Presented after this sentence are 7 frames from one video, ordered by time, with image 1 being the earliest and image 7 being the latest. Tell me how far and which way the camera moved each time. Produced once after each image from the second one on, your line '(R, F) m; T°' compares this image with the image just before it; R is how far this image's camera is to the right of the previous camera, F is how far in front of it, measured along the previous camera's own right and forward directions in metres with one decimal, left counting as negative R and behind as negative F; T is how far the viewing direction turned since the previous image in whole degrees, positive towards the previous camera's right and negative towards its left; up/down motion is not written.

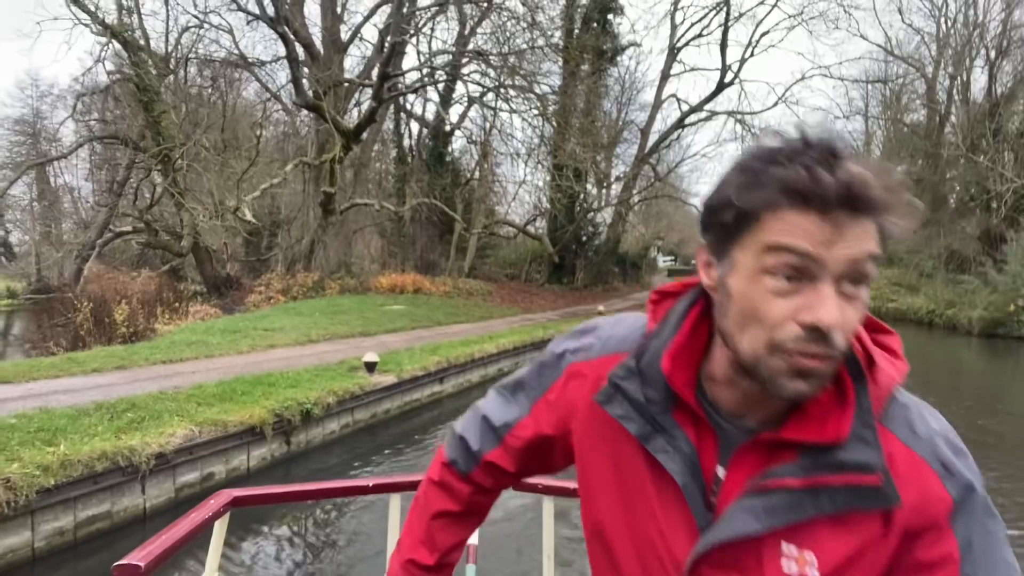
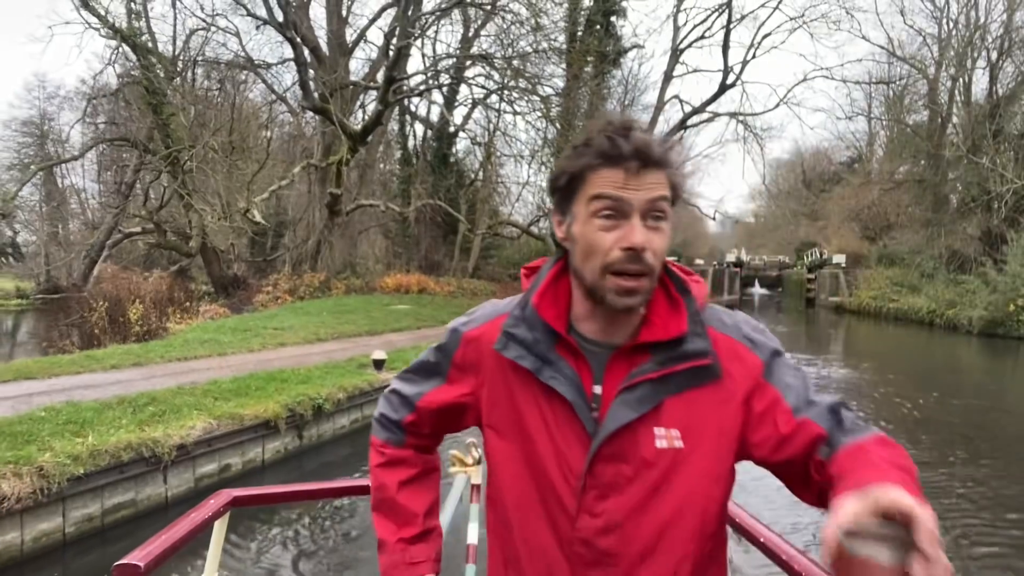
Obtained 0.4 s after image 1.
(0.0, -0.2) m; 0°
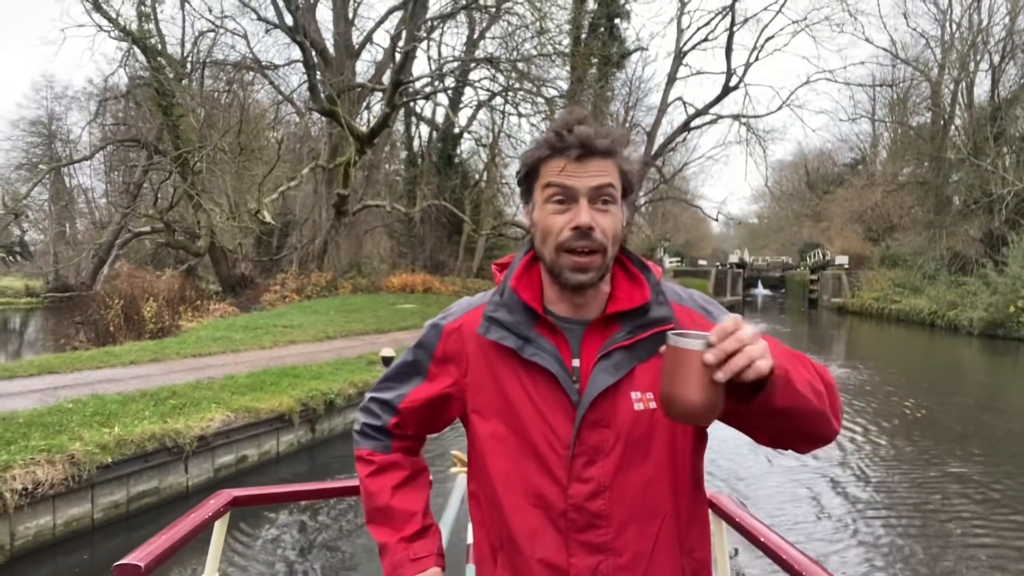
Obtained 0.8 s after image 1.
(0.0, -0.2) m; 0°
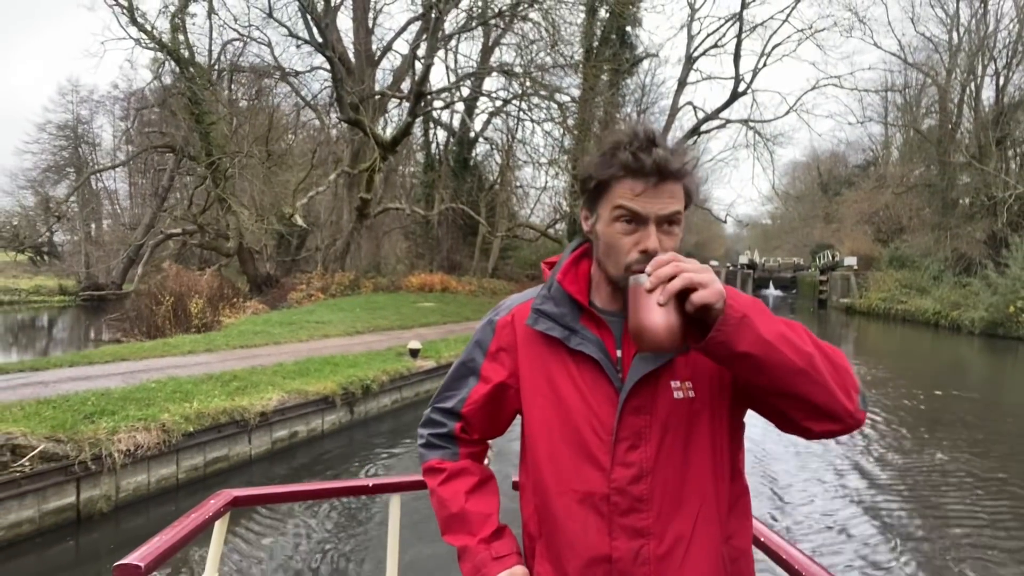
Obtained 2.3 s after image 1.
(0.0, -0.7) m; -1°
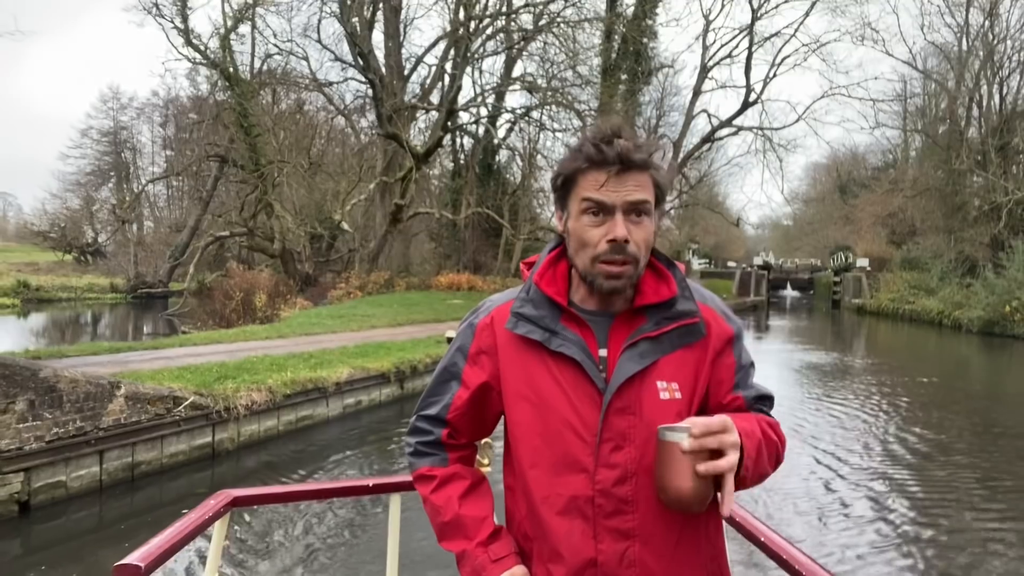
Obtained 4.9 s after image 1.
(0.0, -1.3) m; -2°
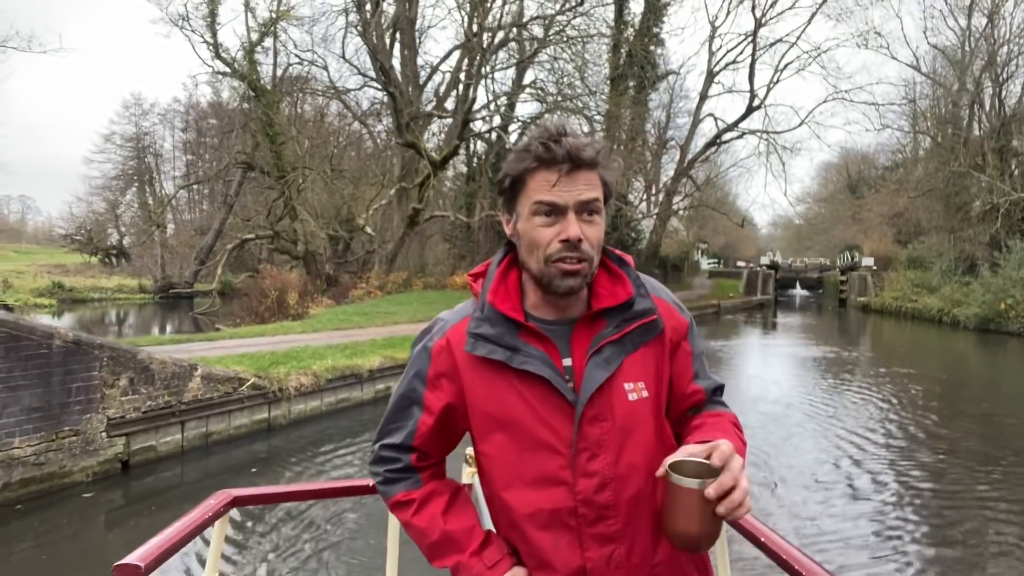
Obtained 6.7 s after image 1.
(0.0, -0.9) m; -1°
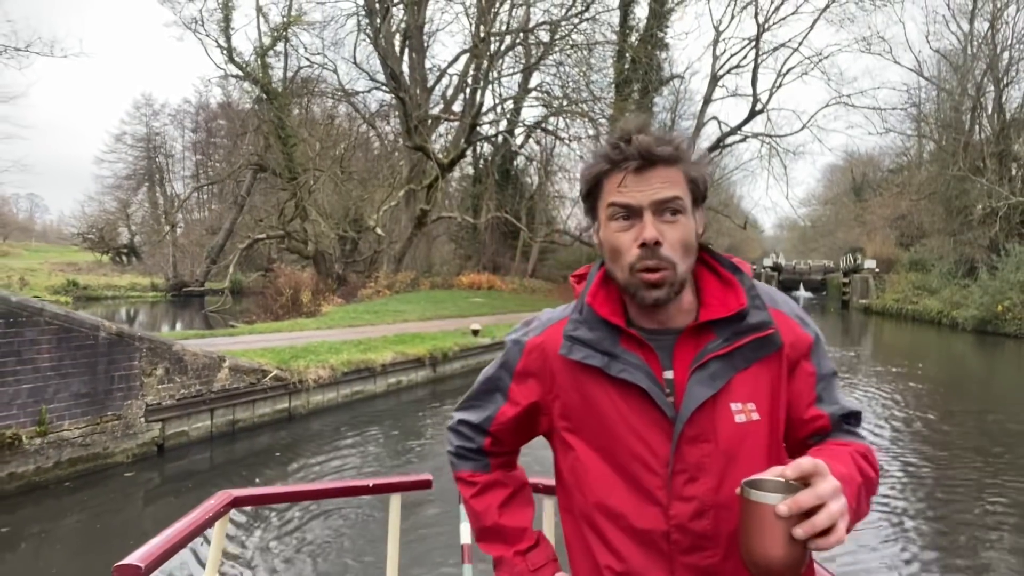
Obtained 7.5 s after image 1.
(0.0, -0.4) m; 0°
